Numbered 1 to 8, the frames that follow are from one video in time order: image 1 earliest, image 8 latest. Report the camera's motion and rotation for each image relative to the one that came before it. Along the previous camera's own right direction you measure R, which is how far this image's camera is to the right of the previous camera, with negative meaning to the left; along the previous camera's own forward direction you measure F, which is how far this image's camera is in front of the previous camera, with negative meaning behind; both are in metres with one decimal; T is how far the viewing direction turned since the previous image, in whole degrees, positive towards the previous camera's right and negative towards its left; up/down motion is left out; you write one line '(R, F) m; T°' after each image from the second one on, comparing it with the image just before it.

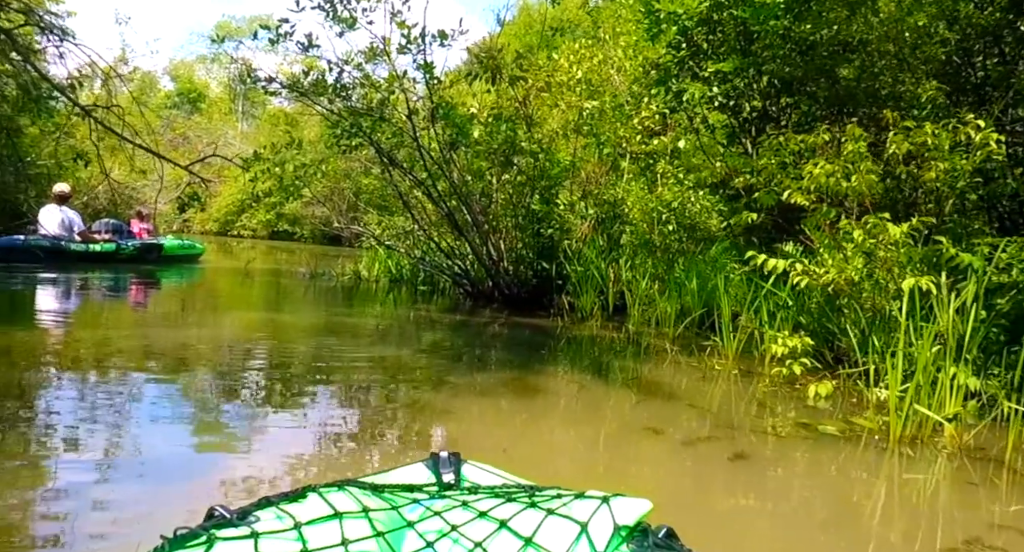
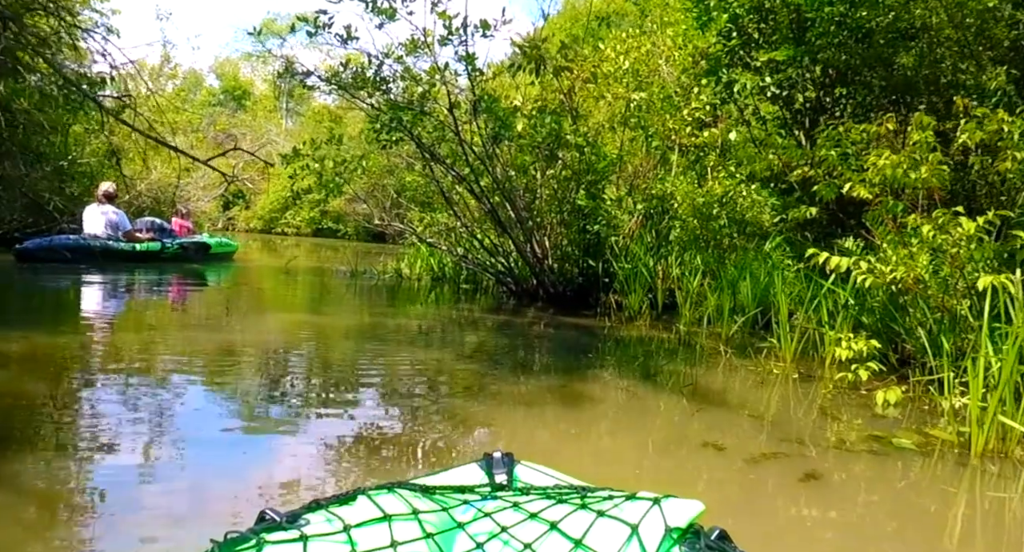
(0.0, +0.2) m; -3°
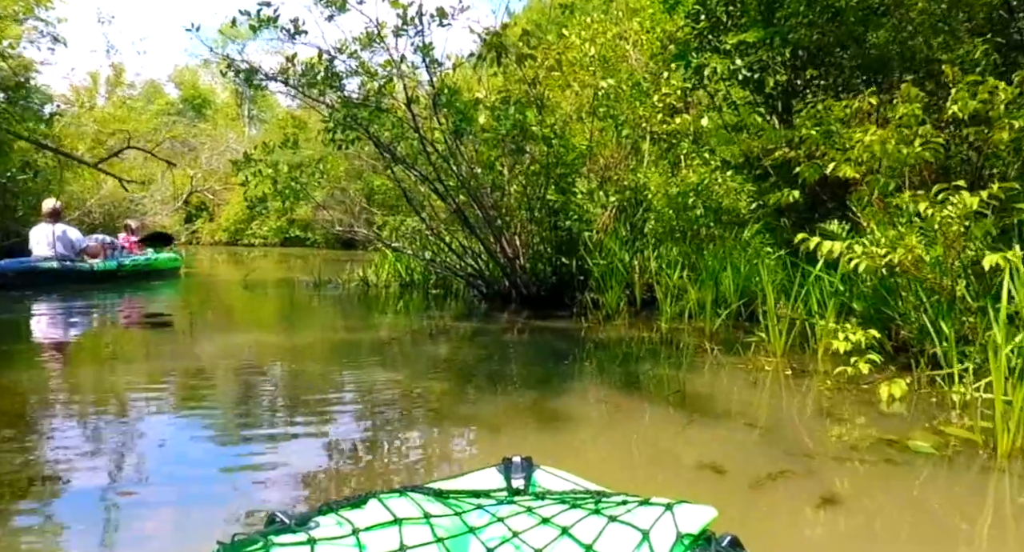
(+0.1, +0.4) m; +2°
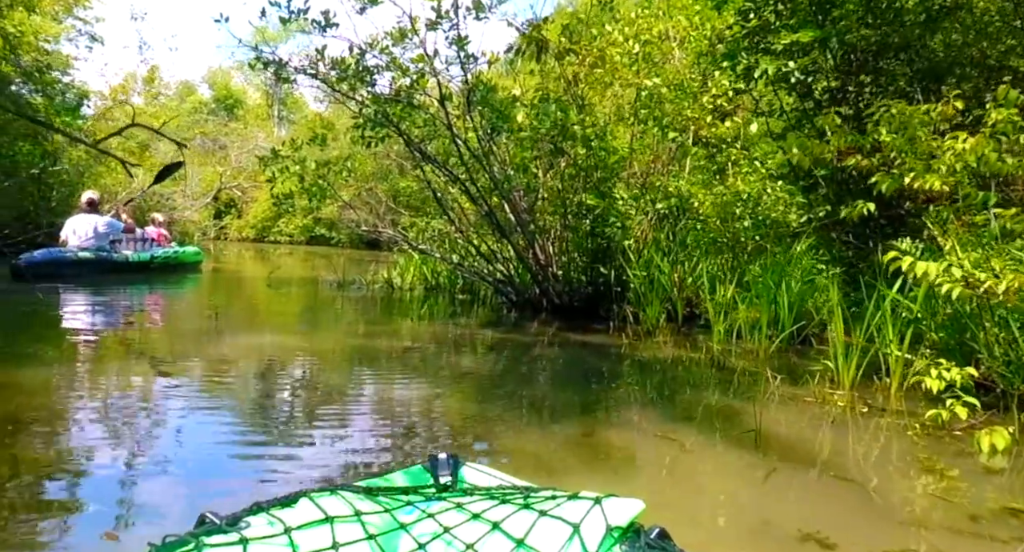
(-0.1, +0.5) m; -2°
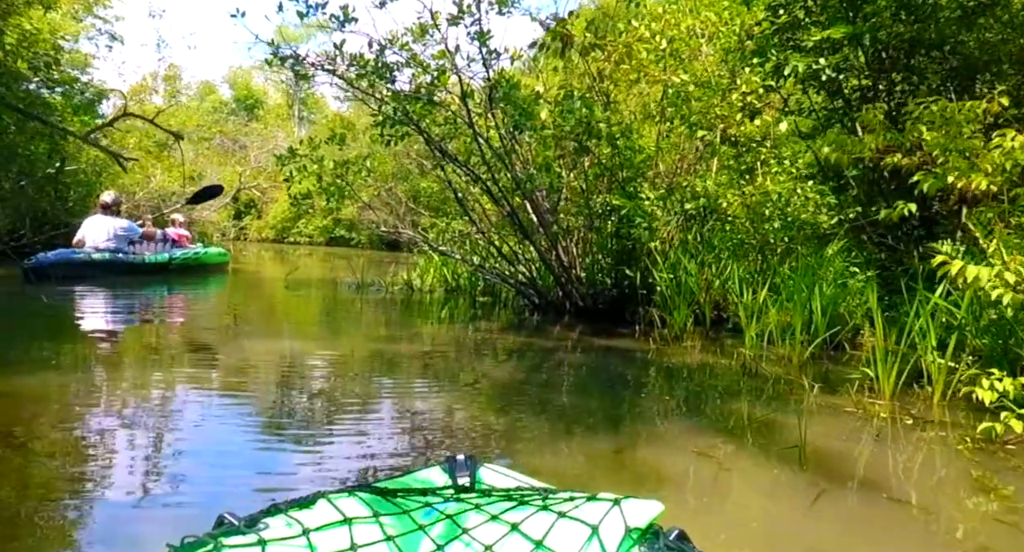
(0.0, +0.2) m; -1°
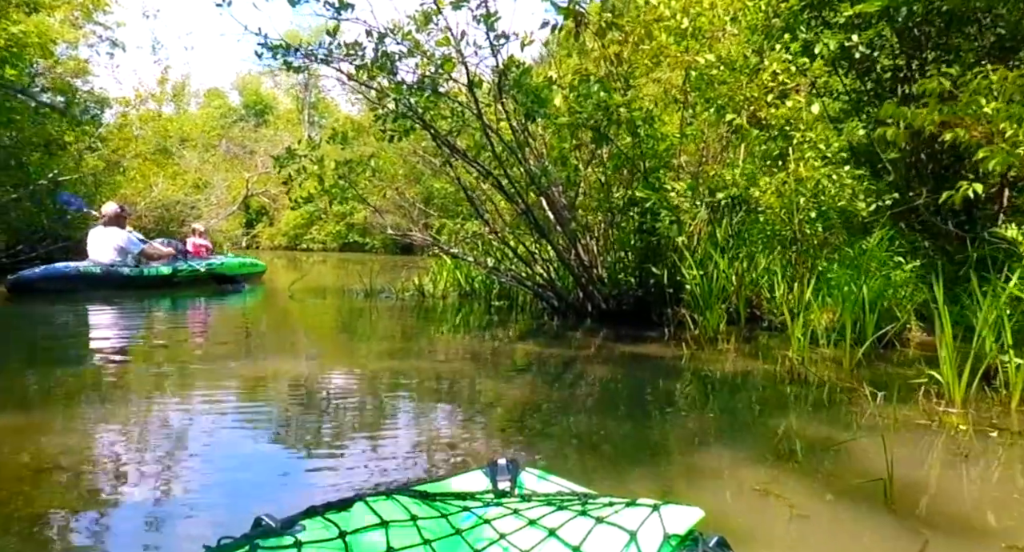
(0.0, +0.5) m; -1°
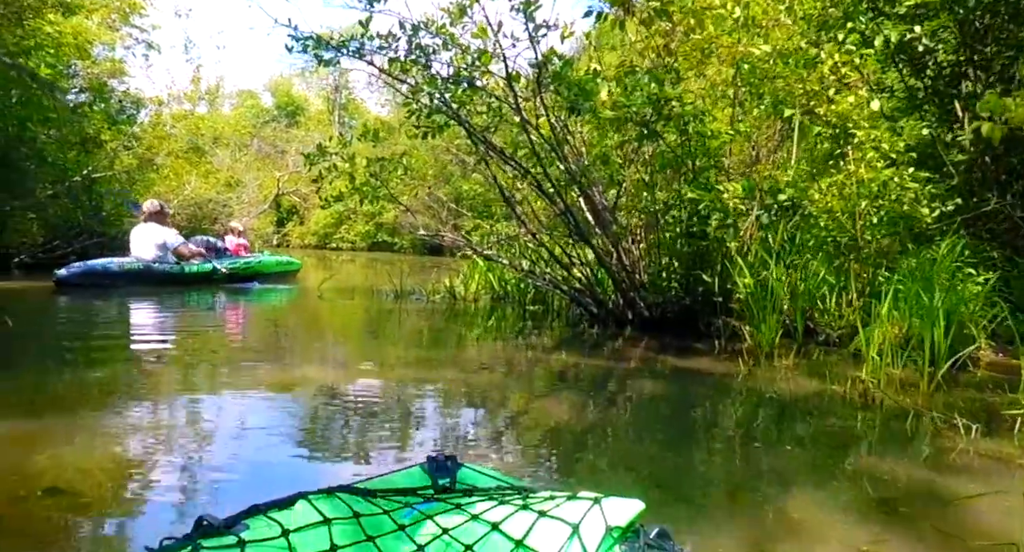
(-0.1, +0.4) m; -2°
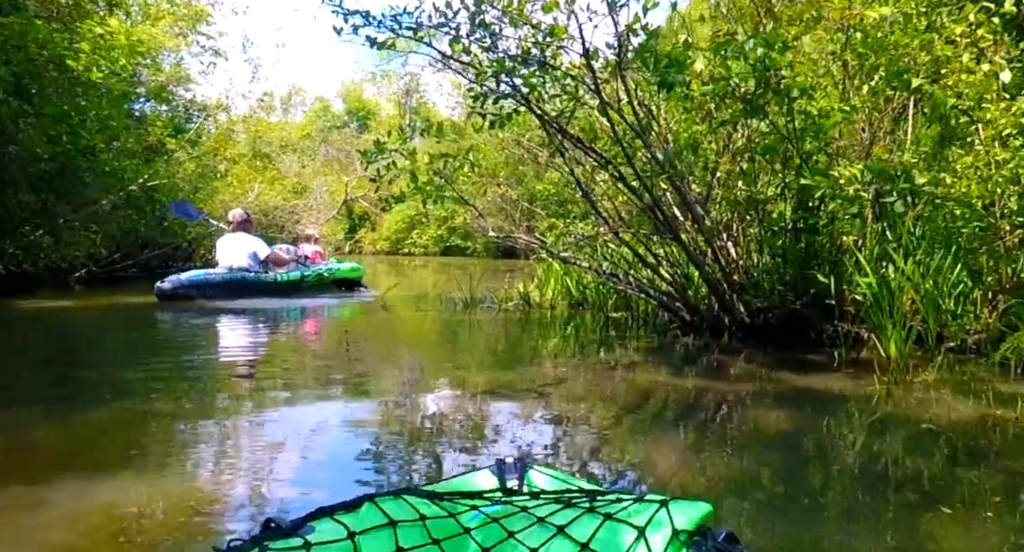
(-0.1, +0.7) m; -5°
